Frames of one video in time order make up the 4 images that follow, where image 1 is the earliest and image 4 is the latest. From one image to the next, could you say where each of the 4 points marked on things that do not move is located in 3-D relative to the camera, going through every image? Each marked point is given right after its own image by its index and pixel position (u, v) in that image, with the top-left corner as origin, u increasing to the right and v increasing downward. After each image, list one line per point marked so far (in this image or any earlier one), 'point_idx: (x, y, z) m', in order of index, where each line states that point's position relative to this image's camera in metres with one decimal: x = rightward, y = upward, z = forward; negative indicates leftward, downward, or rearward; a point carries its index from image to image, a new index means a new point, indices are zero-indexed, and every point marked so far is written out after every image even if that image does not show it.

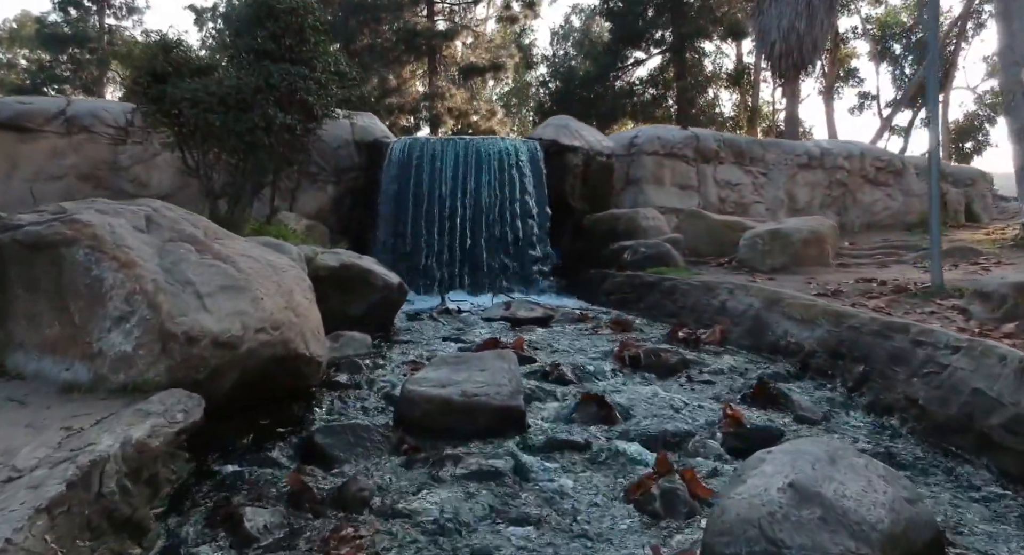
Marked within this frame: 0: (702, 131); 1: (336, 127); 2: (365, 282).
0: (+3.5, +2.7, +13.7) m
1: (-2.9, +2.4, +12.0) m
2: (-1.5, -0.1, +7.3) m
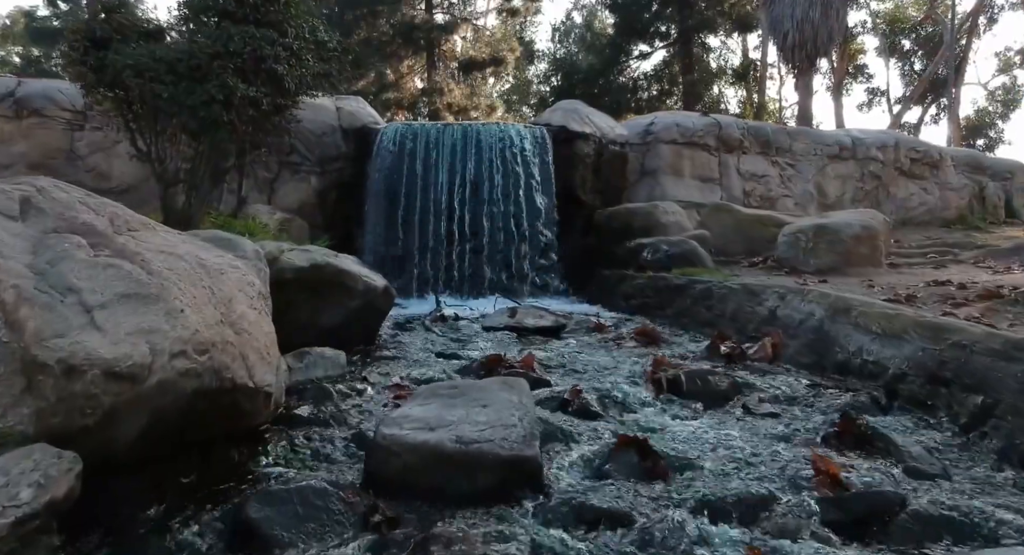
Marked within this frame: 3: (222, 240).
0: (+3.6, +2.7, +12.4) m
1: (-2.8, +2.4, +10.8) m
2: (-1.4, -0.1, +6.1) m
3: (-2.0, +0.2, +4.9) m
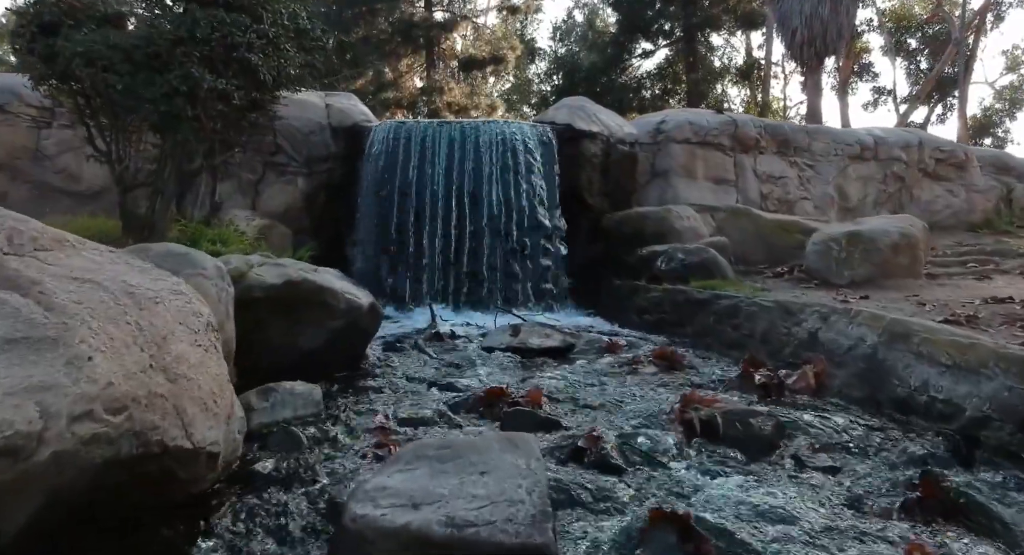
0: (+3.6, +2.6, +11.7) m
1: (-2.8, +2.3, +10.1) m
2: (-1.4, -0.2, +5.3) m
3: (-1.9, +0.1, +4.2) m
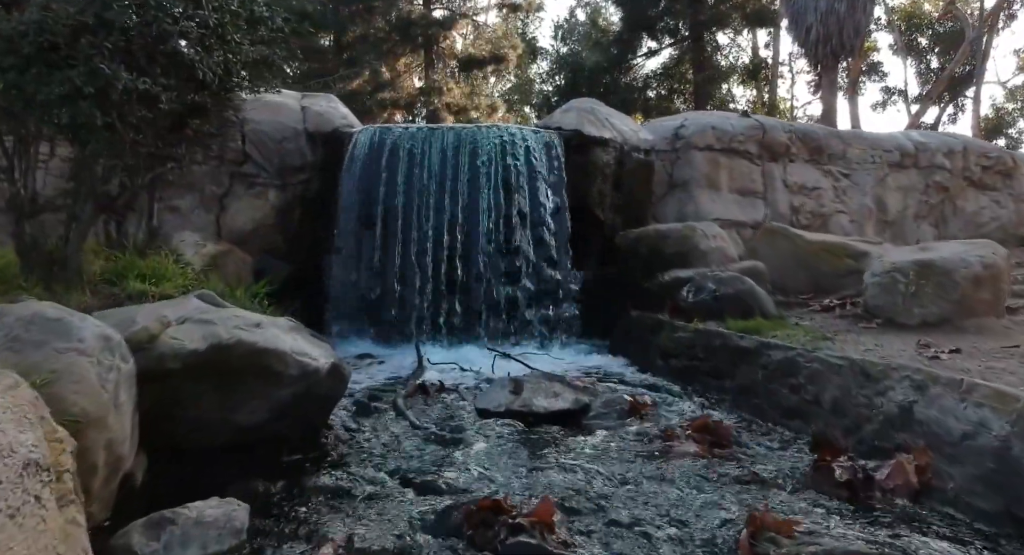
0: (+3.6, +2.2, +10.4) m
1: (-2.8, +2.0, +8.8) m
2: (-1.4, -0.5, +4.1) m
3: (-1.9, -0.2, +2.9) m
